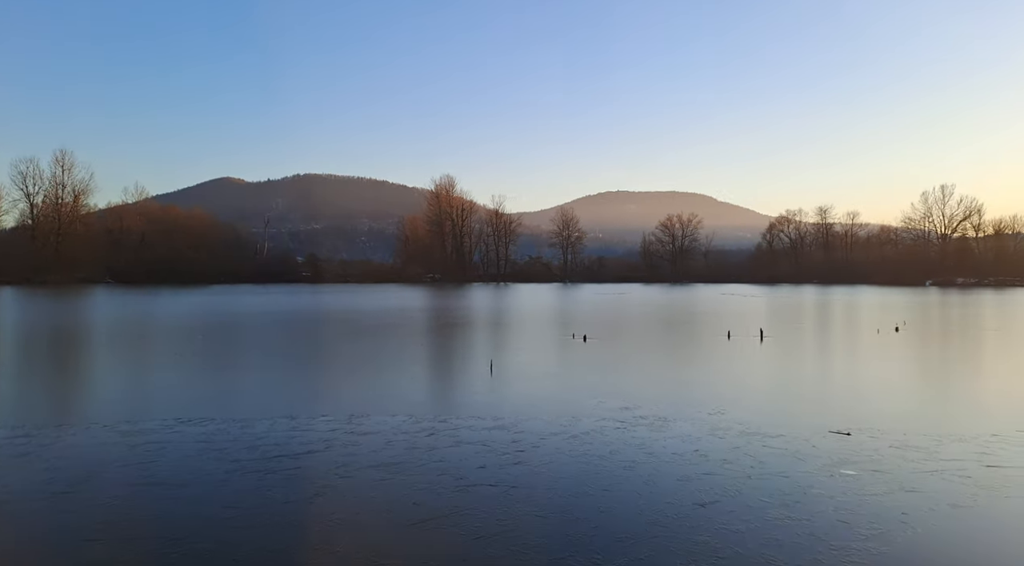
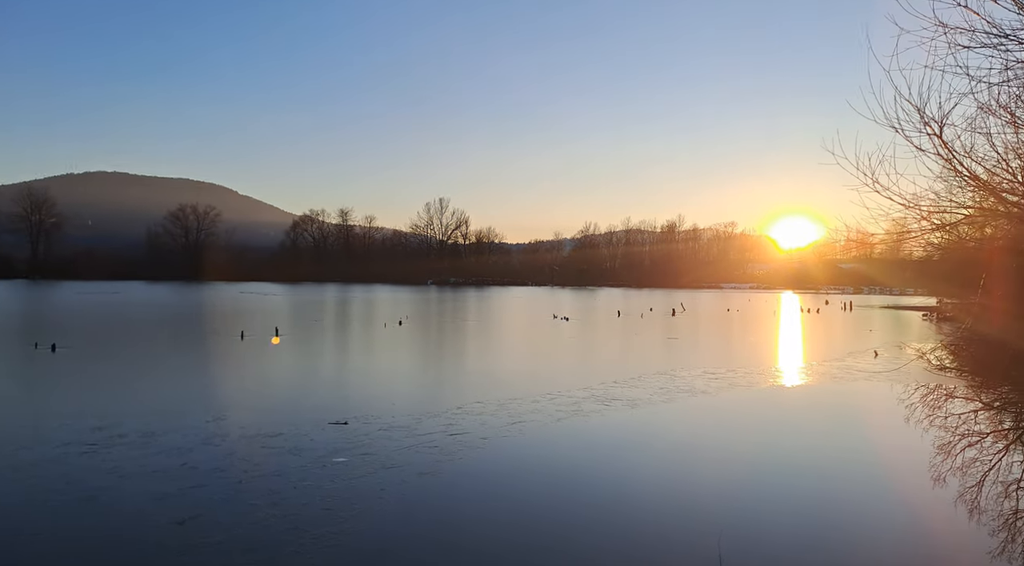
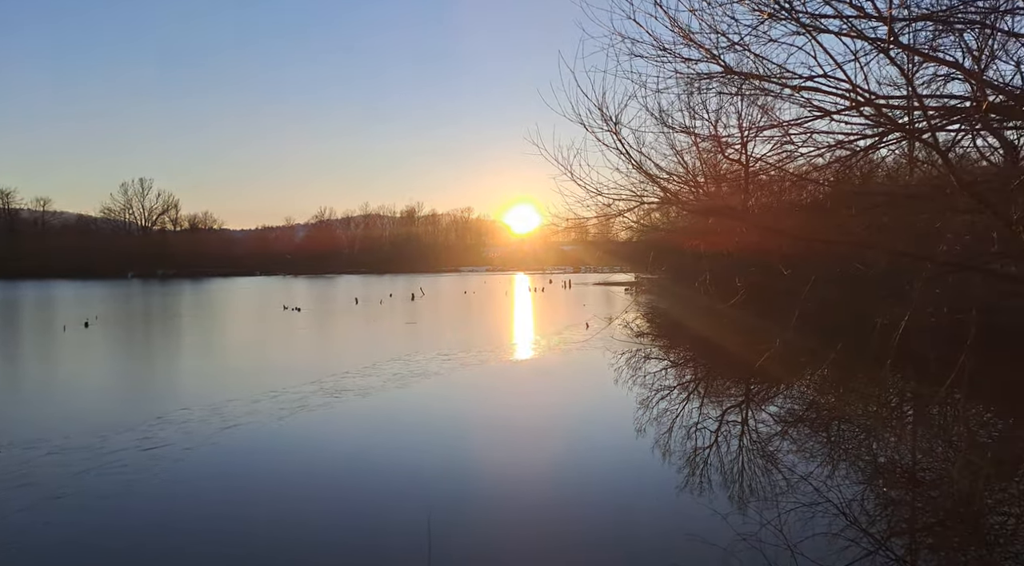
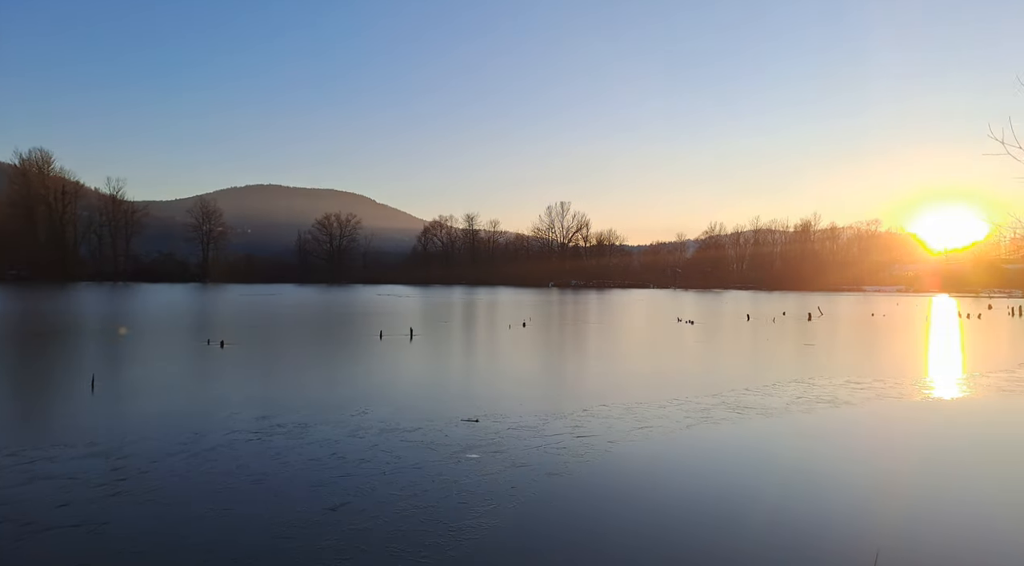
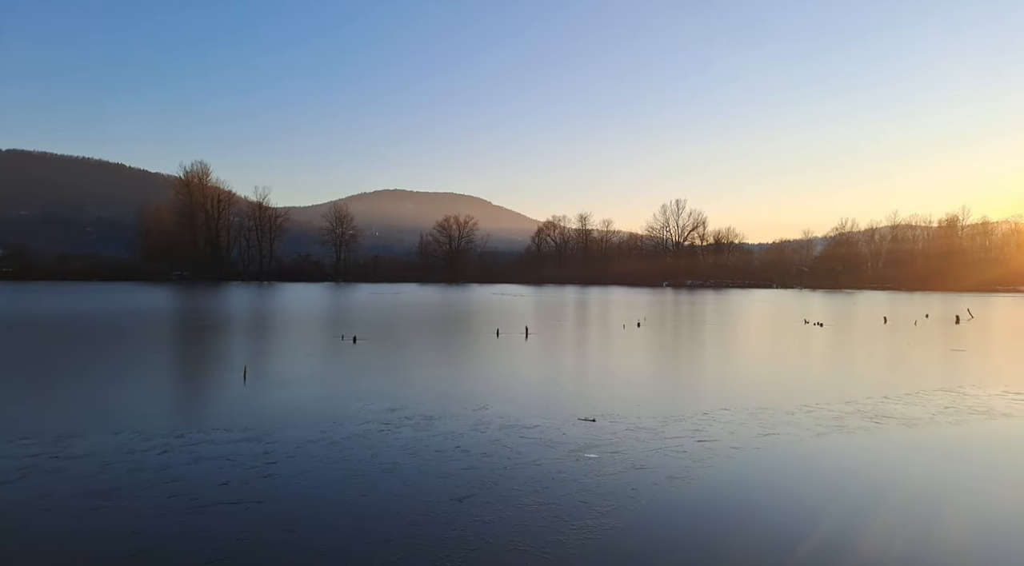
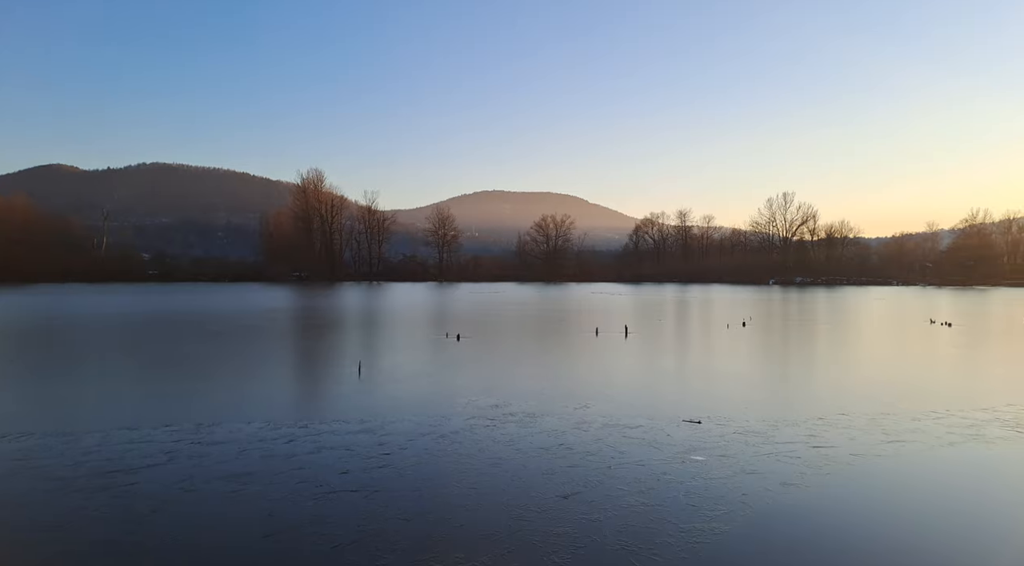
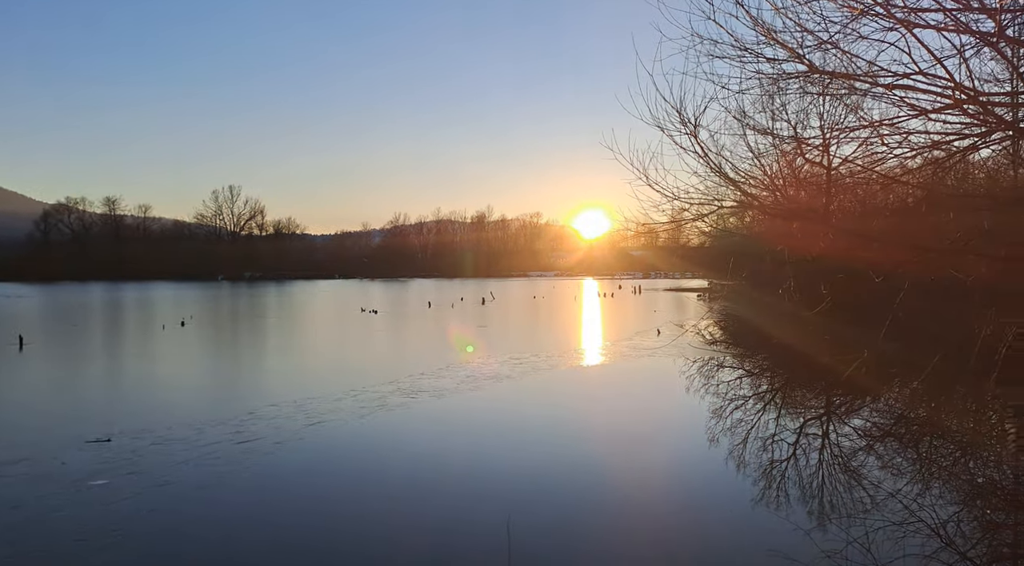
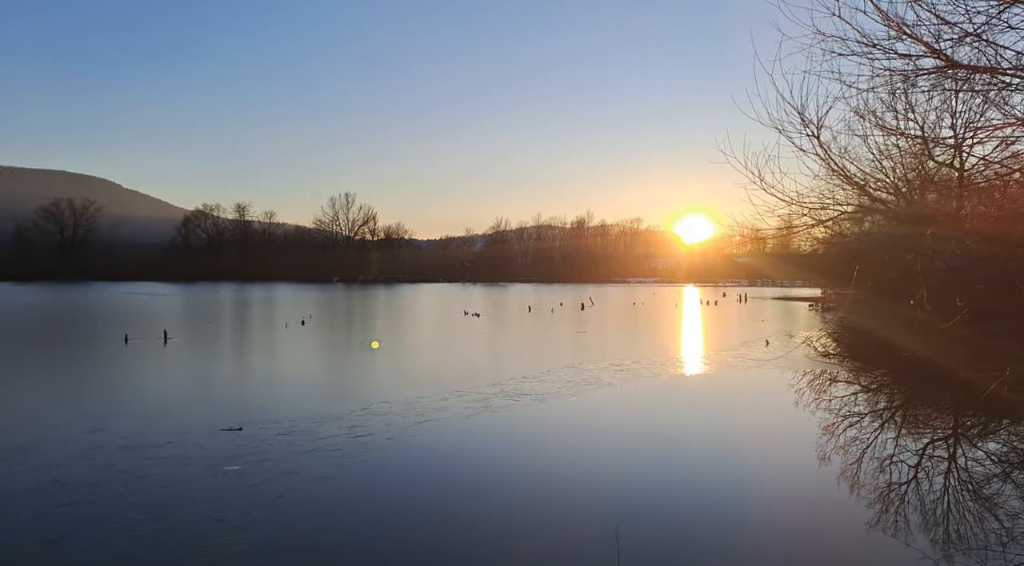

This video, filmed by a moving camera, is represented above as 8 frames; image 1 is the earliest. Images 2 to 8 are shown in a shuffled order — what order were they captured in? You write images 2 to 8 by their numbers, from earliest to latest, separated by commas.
6, 5, 4, 2, 8, 7, 3
